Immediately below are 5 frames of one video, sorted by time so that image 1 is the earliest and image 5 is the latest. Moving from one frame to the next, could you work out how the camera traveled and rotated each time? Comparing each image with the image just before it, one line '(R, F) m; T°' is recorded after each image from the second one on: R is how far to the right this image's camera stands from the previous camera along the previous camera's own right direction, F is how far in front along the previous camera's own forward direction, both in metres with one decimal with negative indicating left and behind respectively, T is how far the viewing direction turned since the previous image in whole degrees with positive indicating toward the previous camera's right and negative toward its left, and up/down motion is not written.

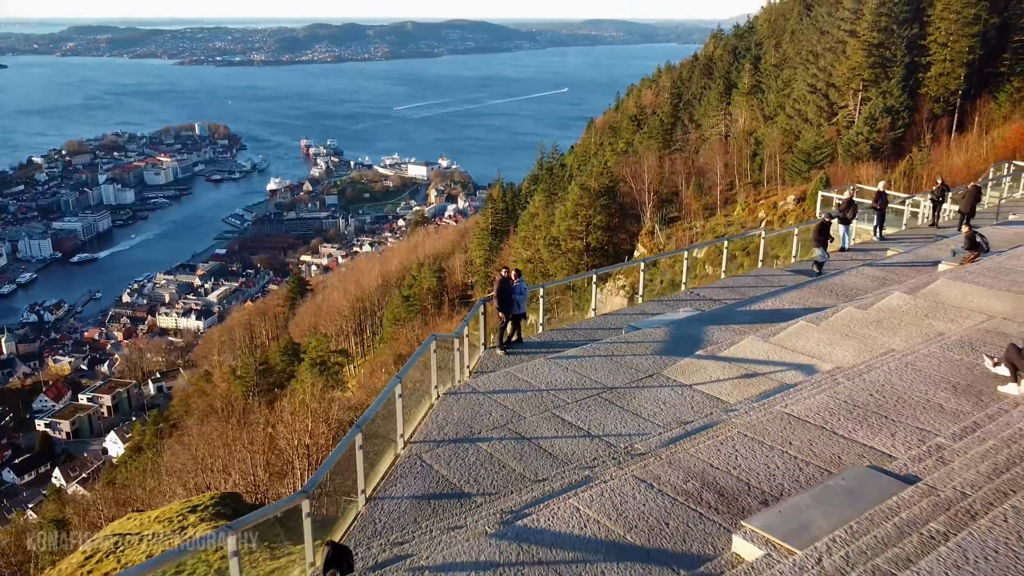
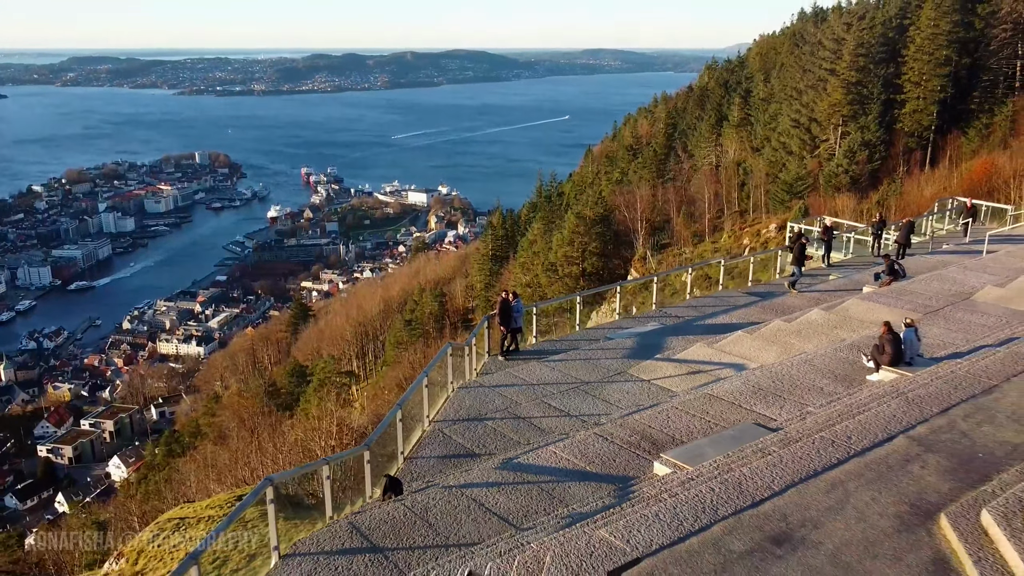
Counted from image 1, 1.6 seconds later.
(0.0, -1.7) m; 0°
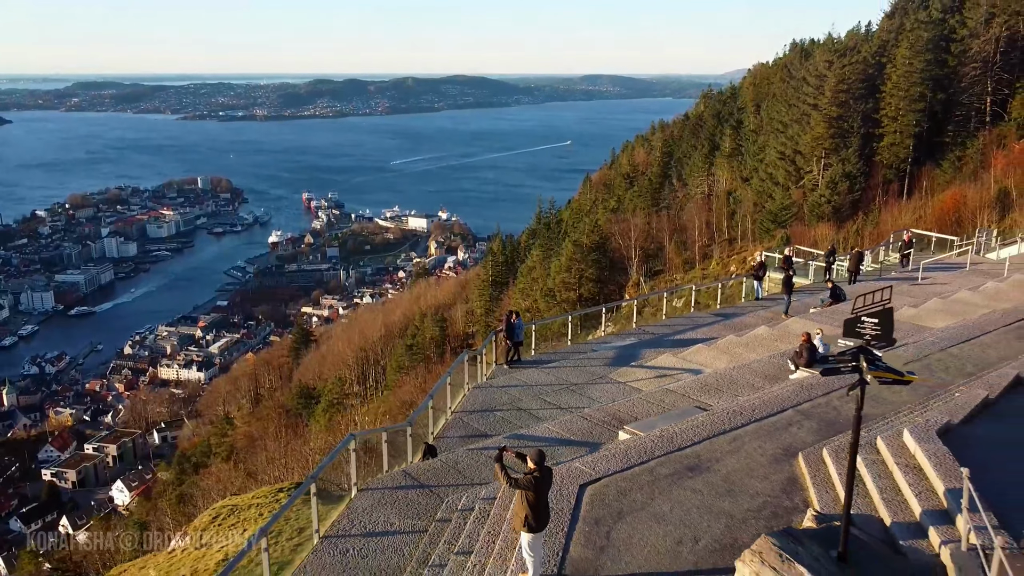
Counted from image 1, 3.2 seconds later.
(0.0, -1.9) m; 0°
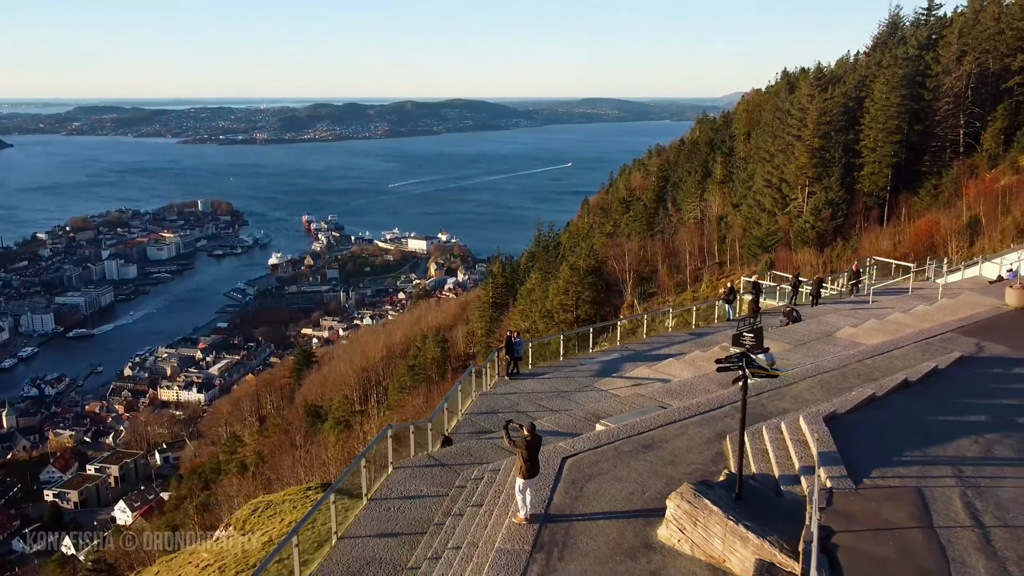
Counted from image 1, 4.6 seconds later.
(0.0, -1.8) m; 0°
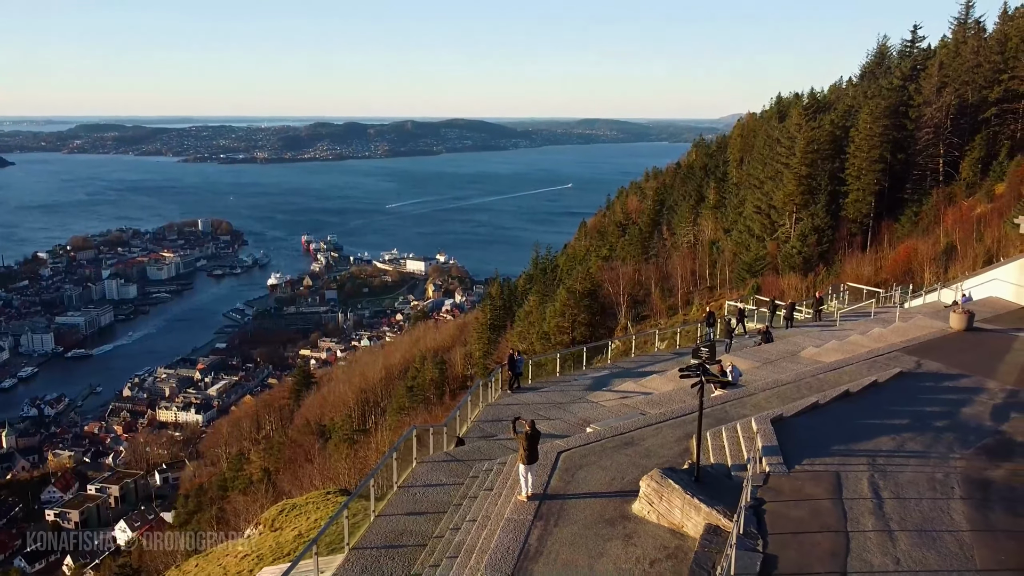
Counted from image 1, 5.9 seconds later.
(-0.1, -1.6) m; 0°
